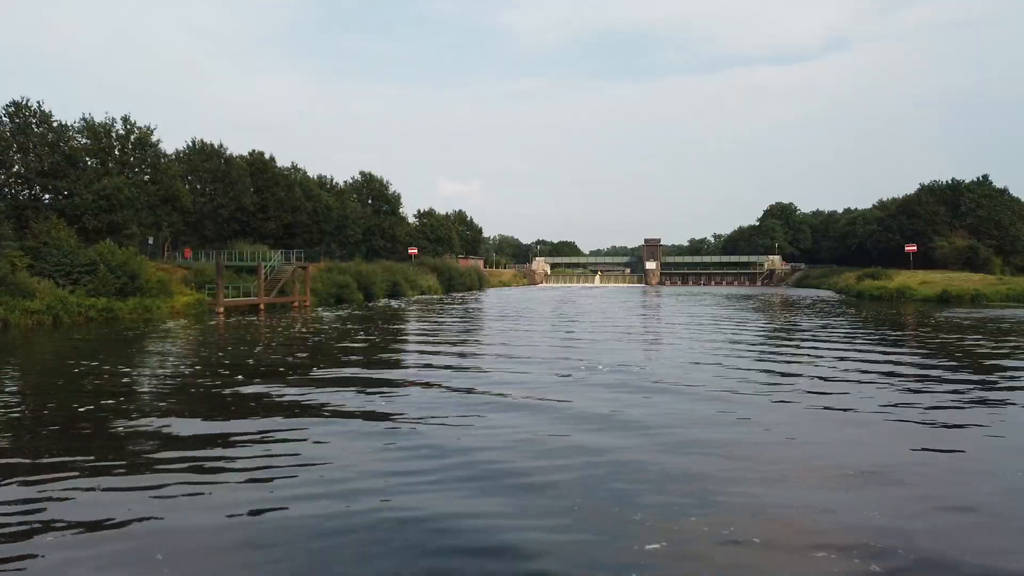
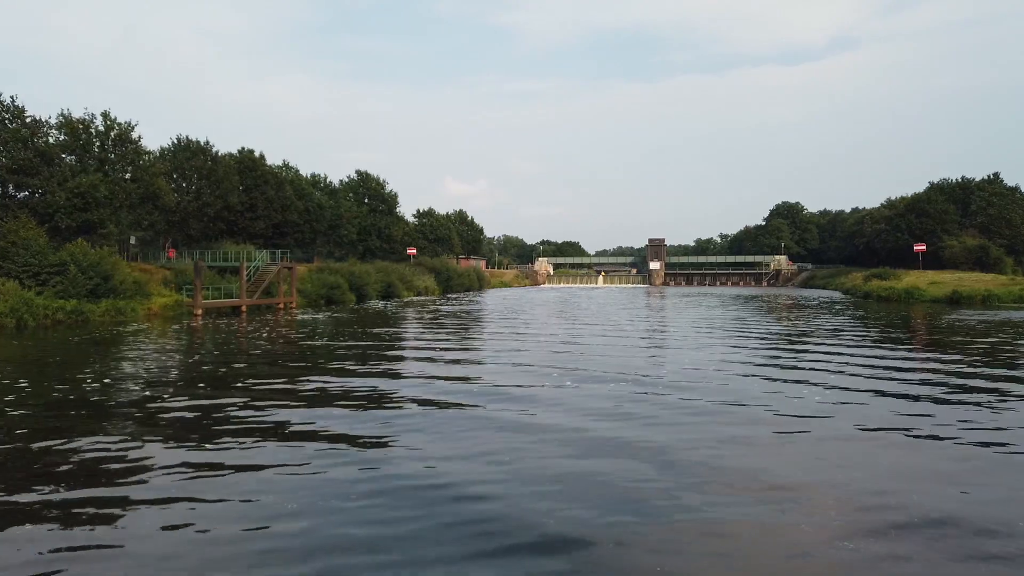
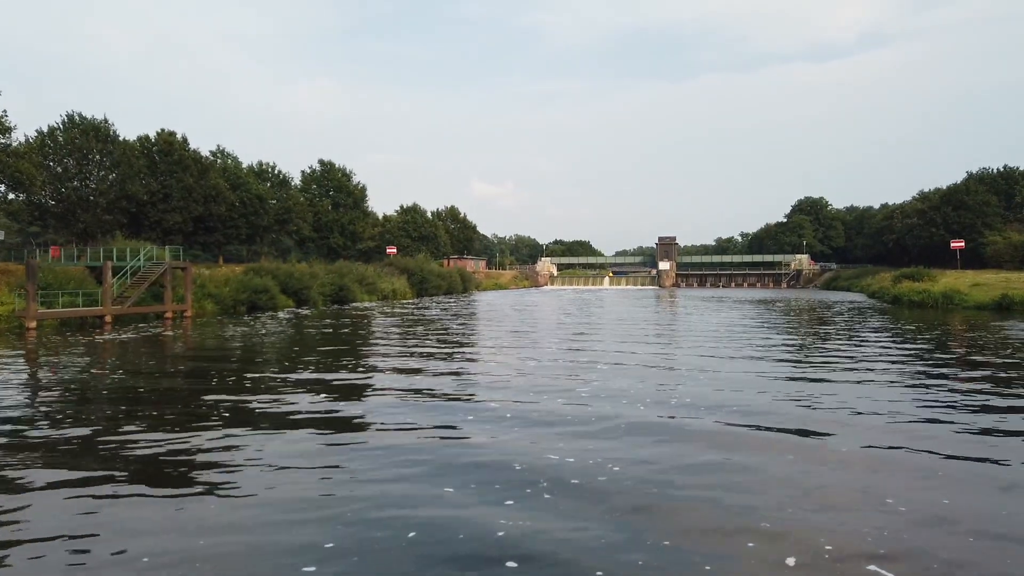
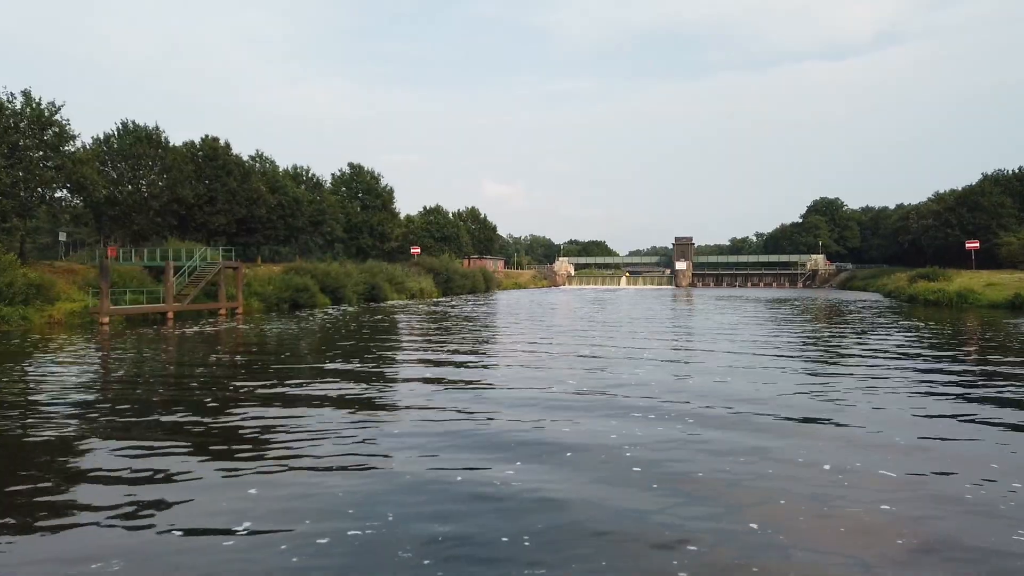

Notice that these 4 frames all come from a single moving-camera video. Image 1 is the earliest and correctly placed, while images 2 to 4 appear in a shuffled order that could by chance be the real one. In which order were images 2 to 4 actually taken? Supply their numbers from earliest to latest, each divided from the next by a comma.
2, 4, 3
